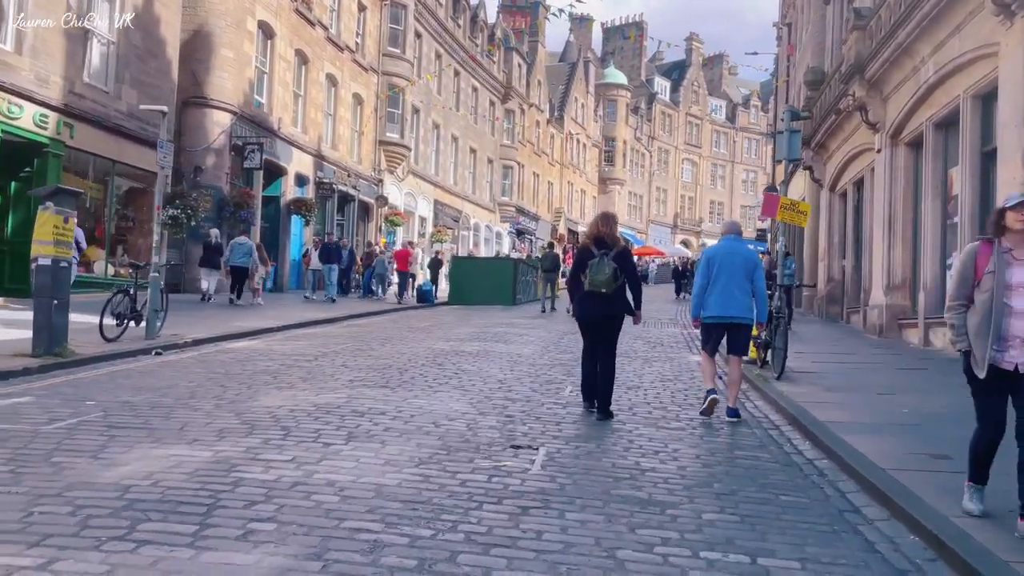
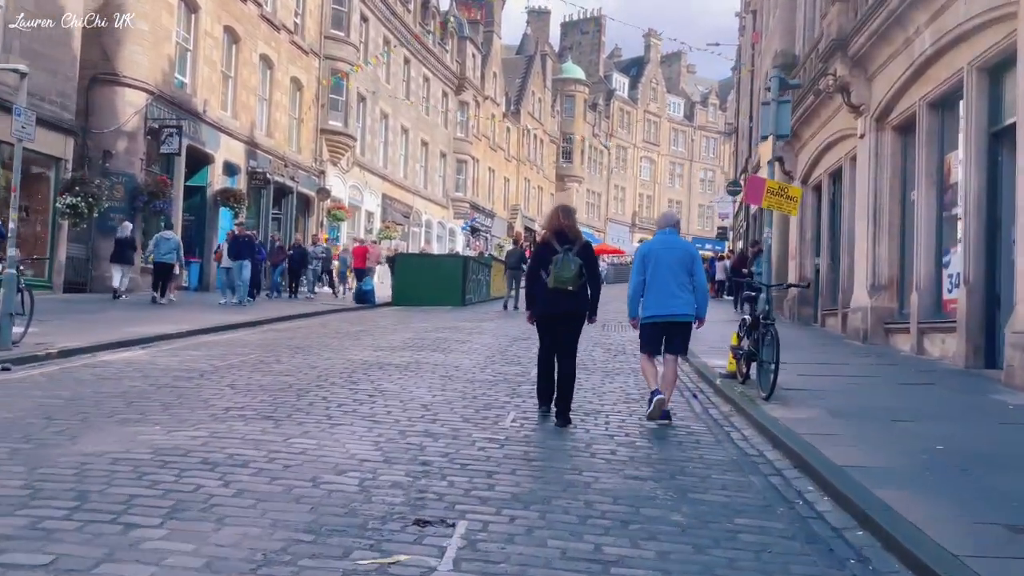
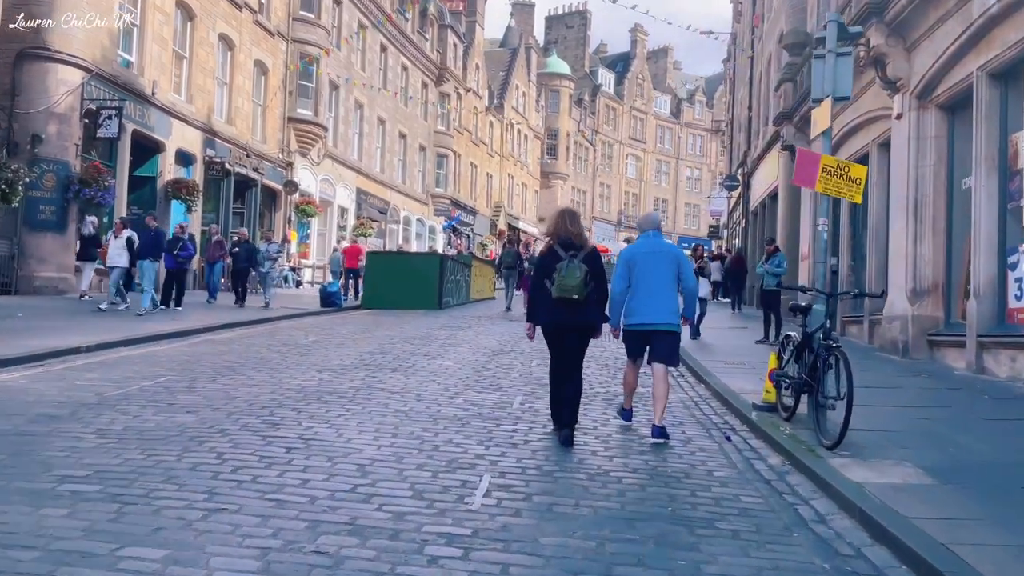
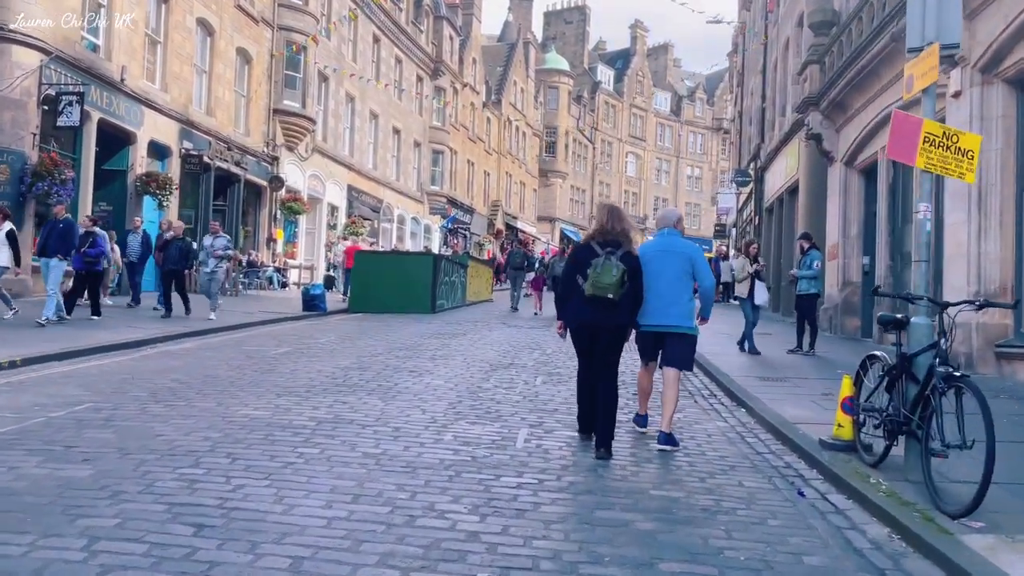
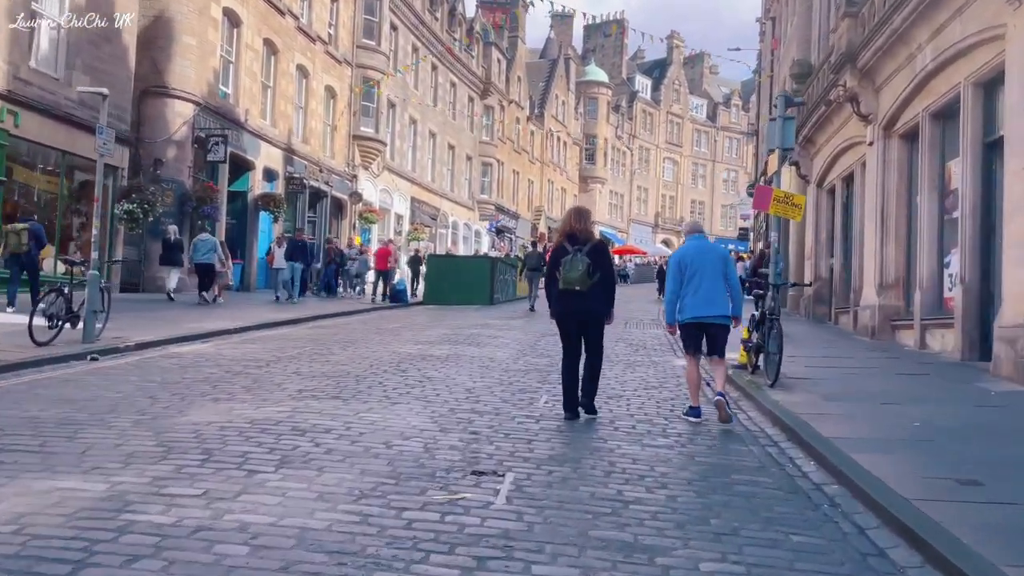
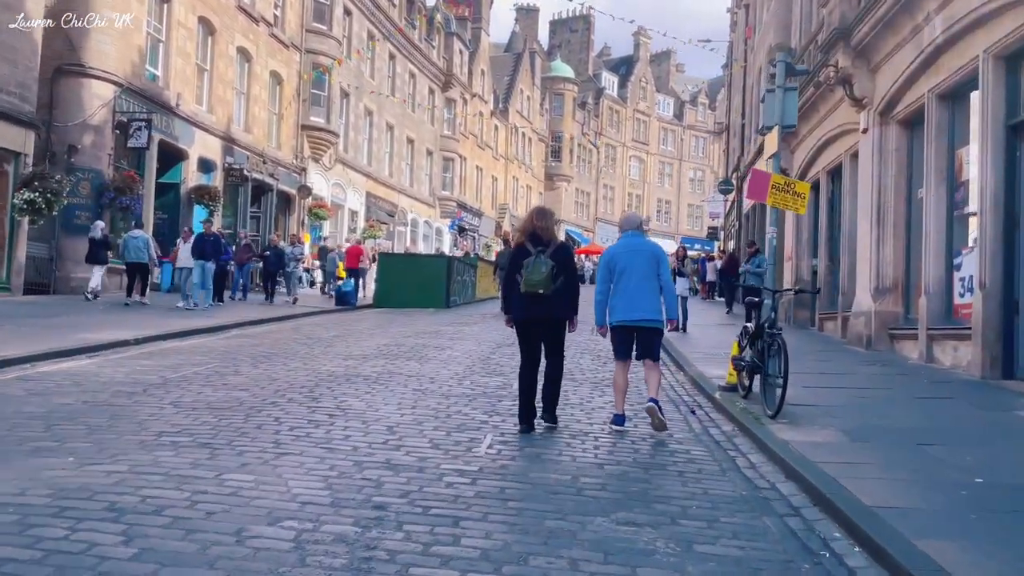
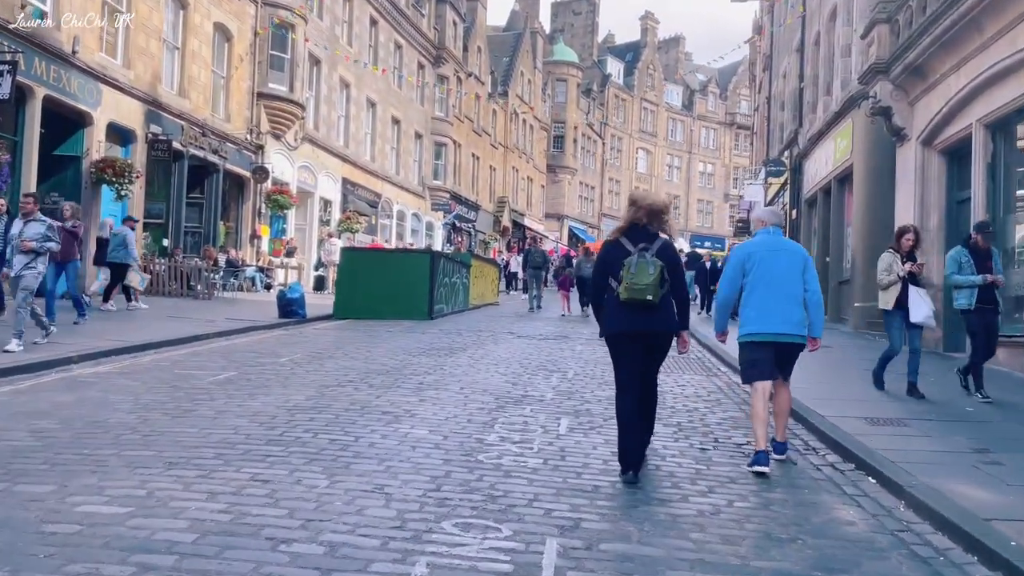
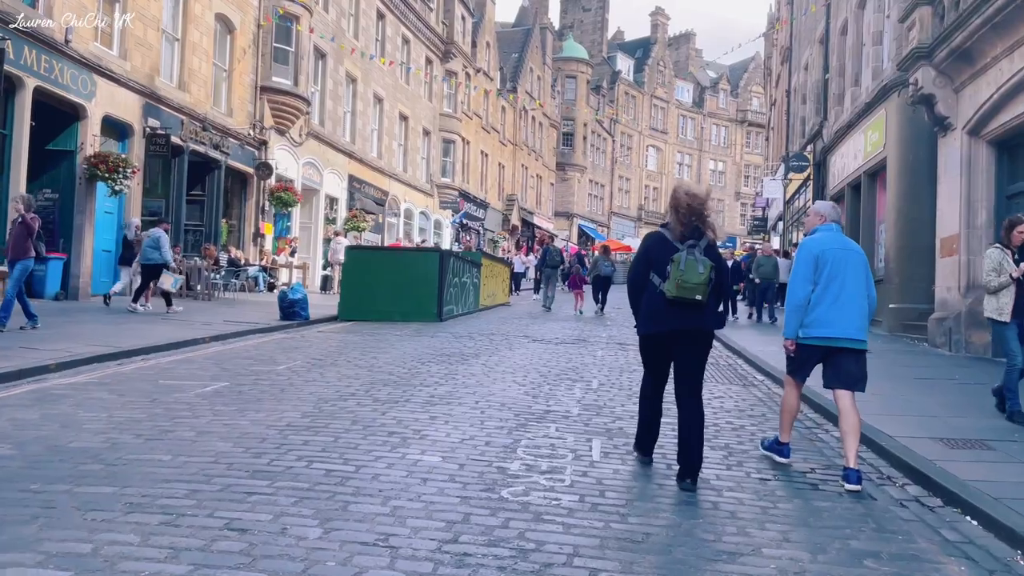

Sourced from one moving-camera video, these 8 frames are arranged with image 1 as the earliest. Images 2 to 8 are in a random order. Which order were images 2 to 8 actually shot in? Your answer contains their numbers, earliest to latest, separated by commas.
5, 2, 6, 3, 4, 7, 8
